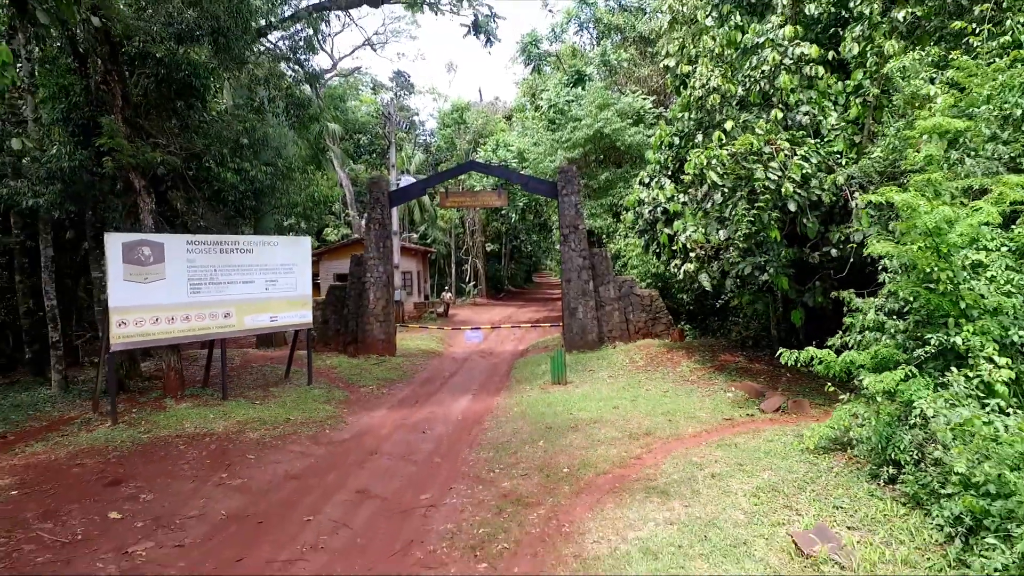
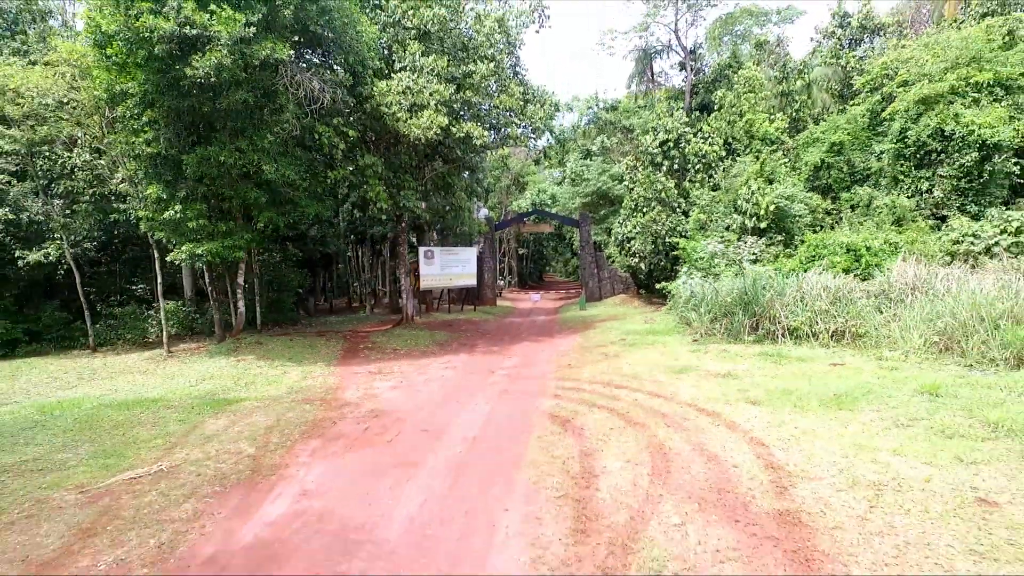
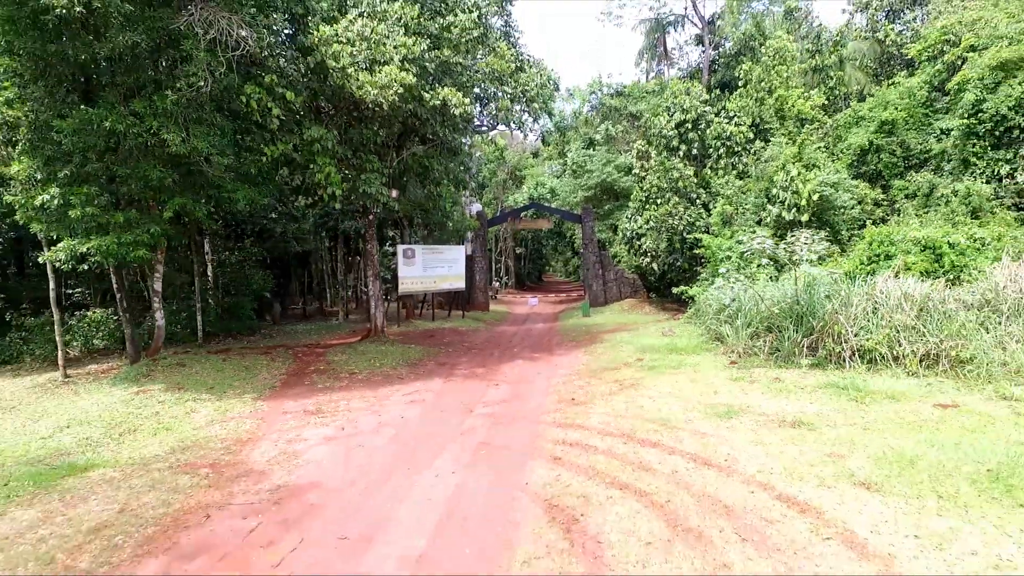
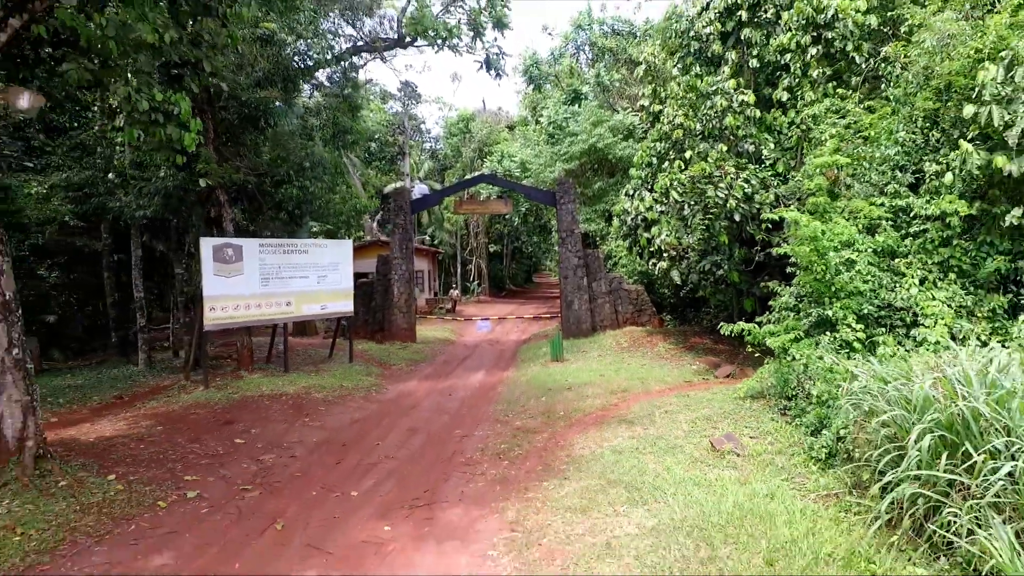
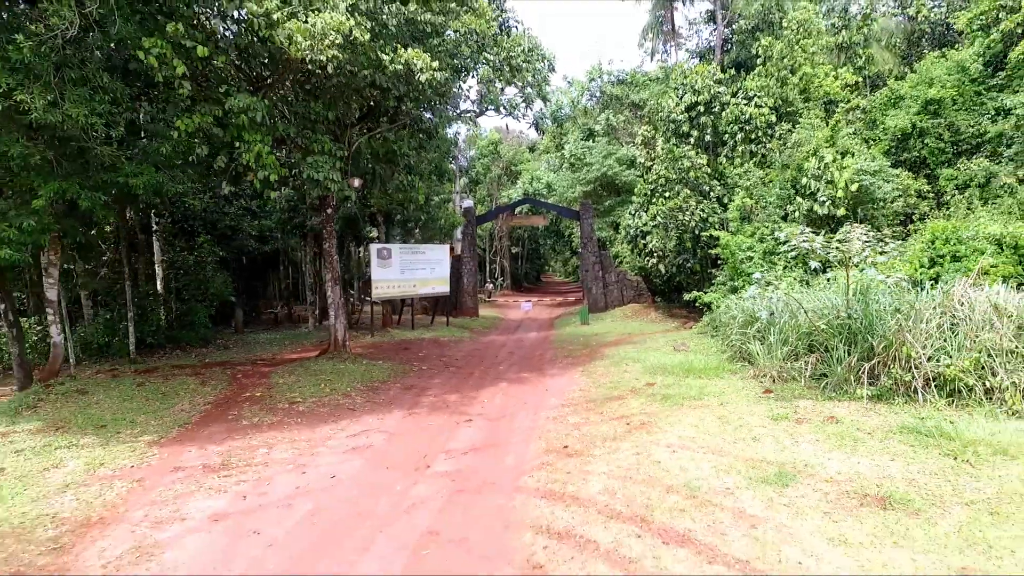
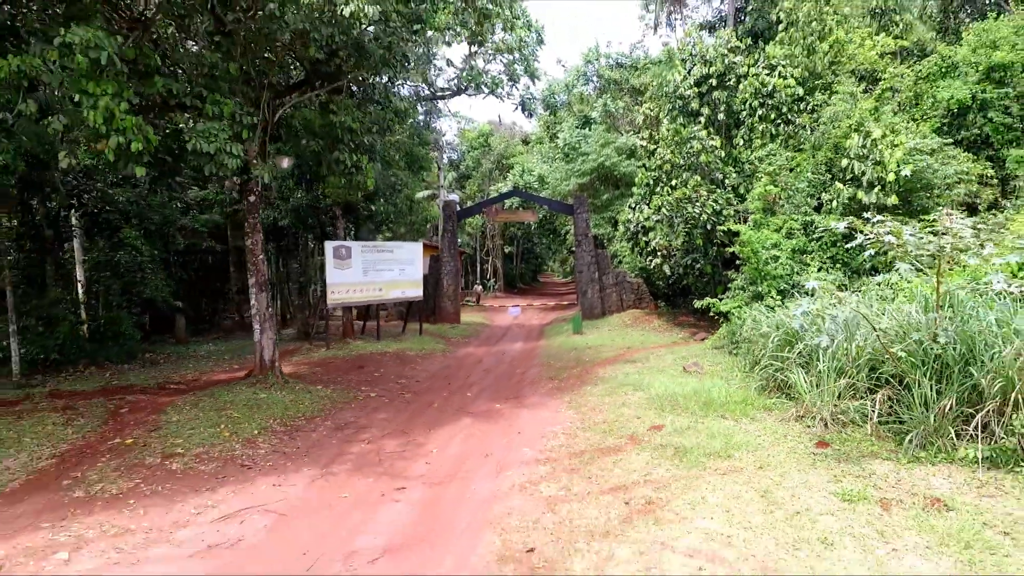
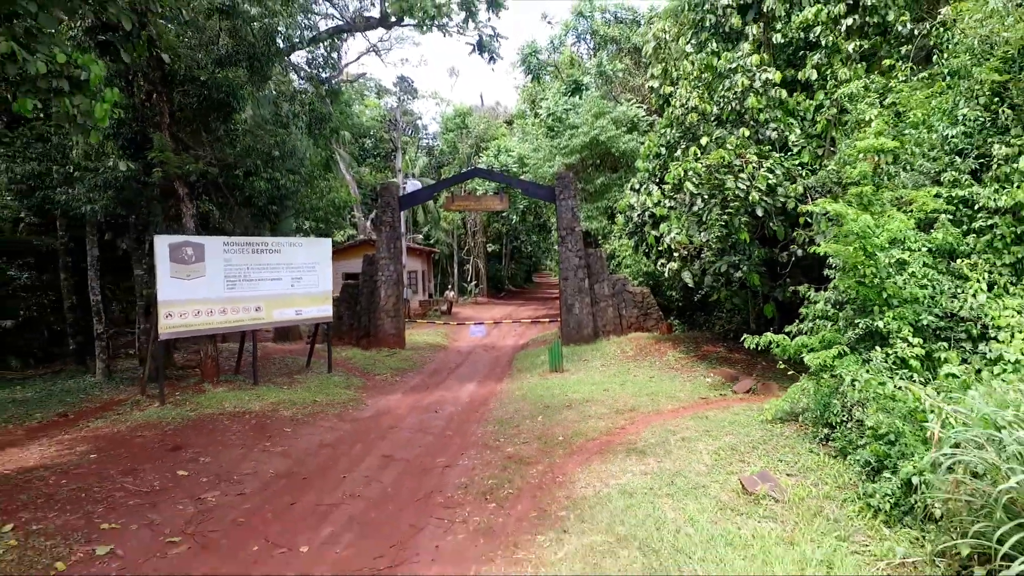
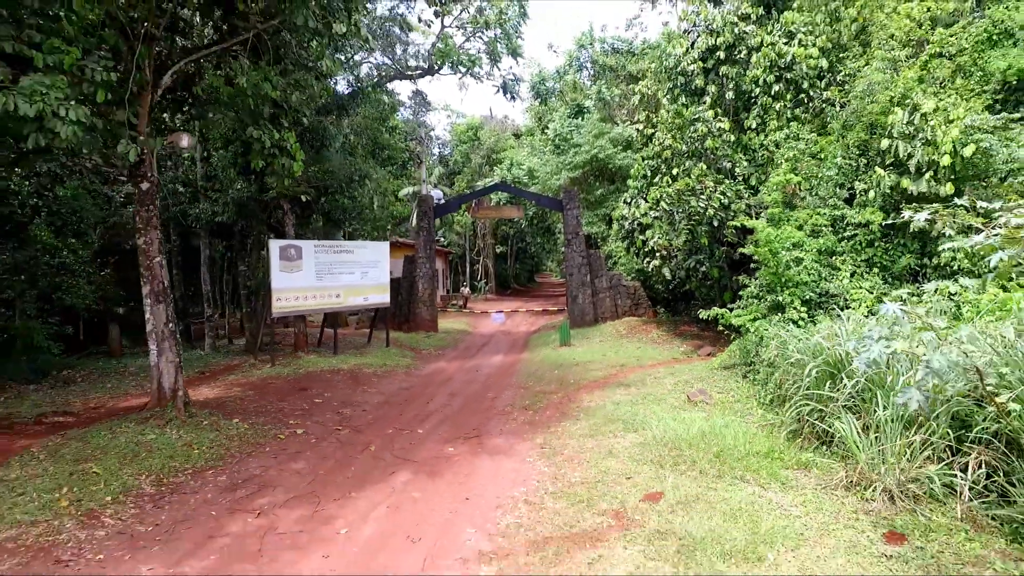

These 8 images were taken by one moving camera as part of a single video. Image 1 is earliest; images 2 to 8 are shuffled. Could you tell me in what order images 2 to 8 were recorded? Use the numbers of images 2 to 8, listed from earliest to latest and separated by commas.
7, 4, 8, 6, 5, 3, 2
